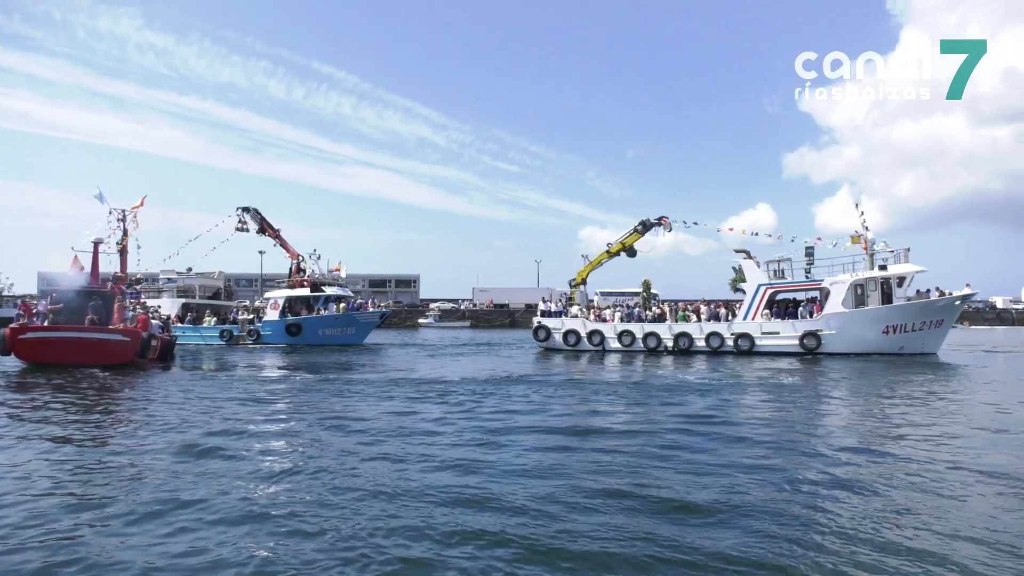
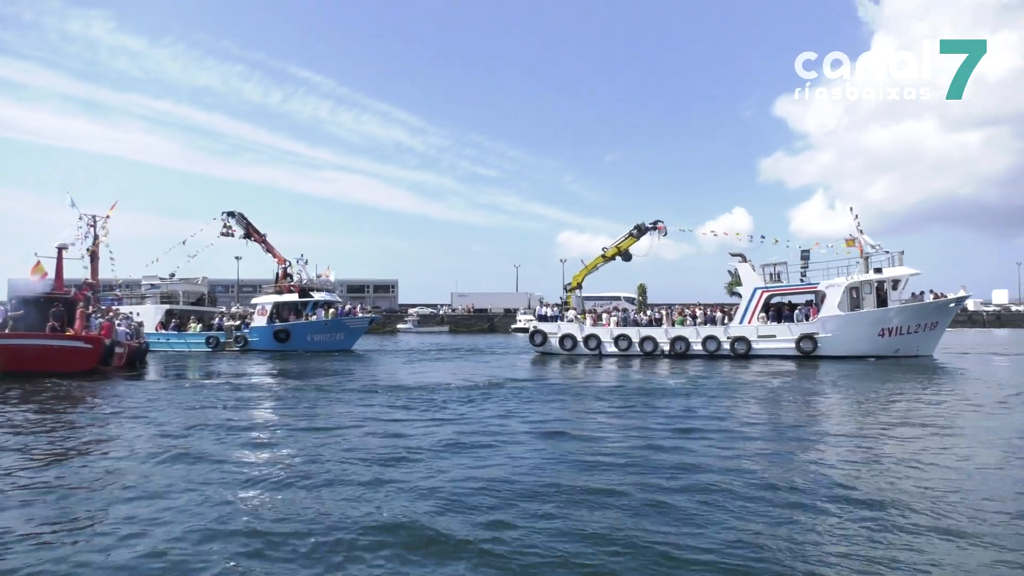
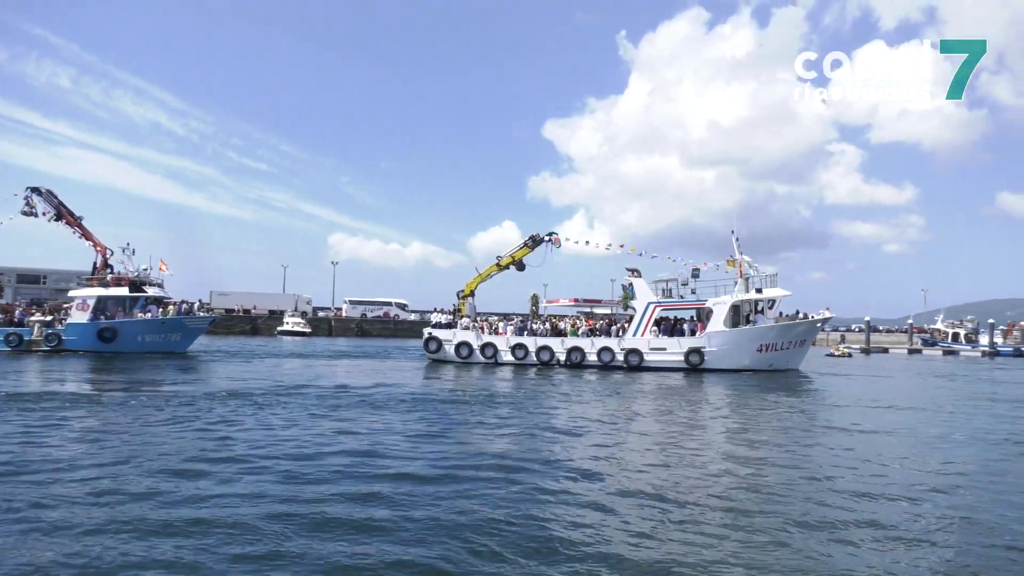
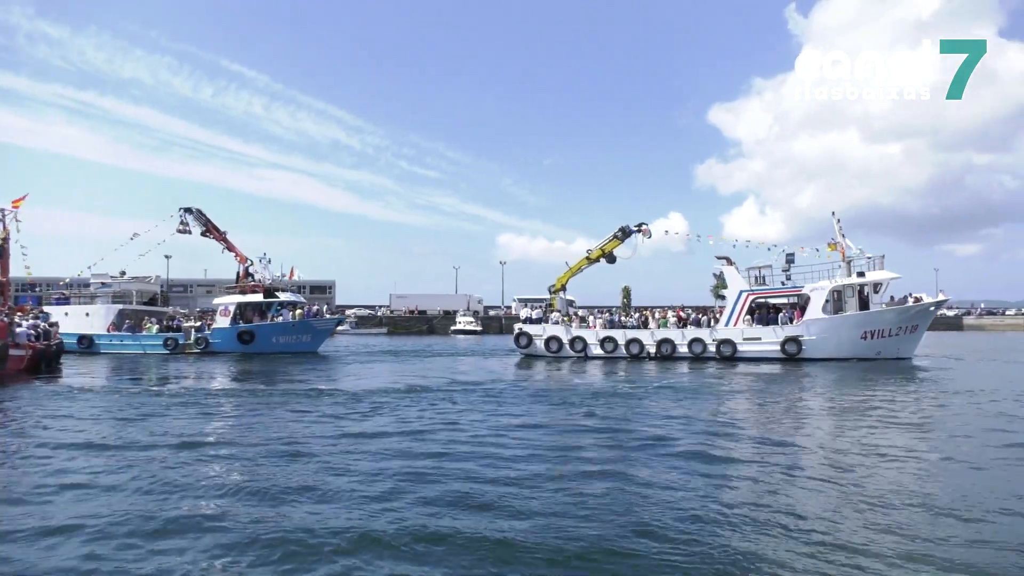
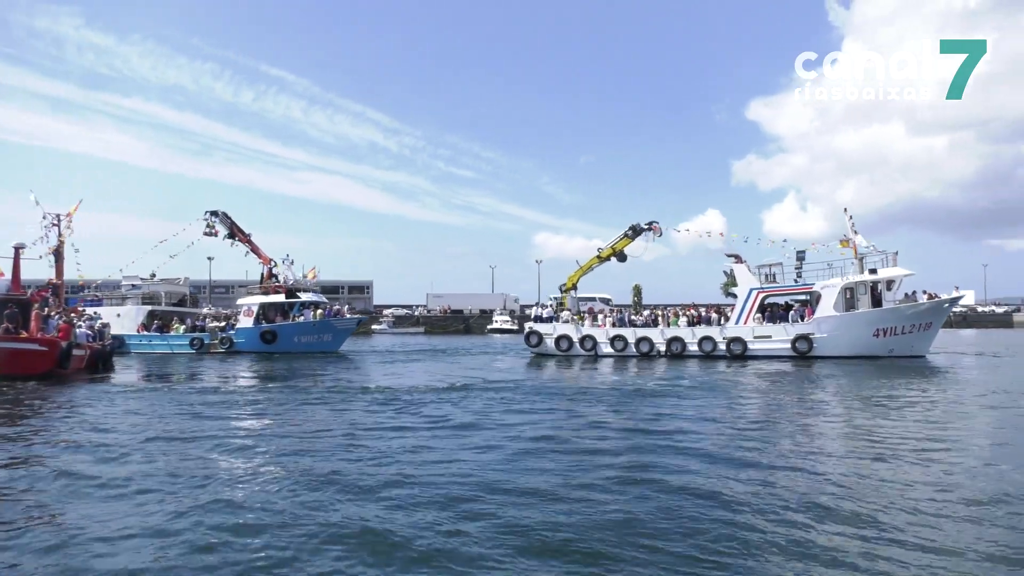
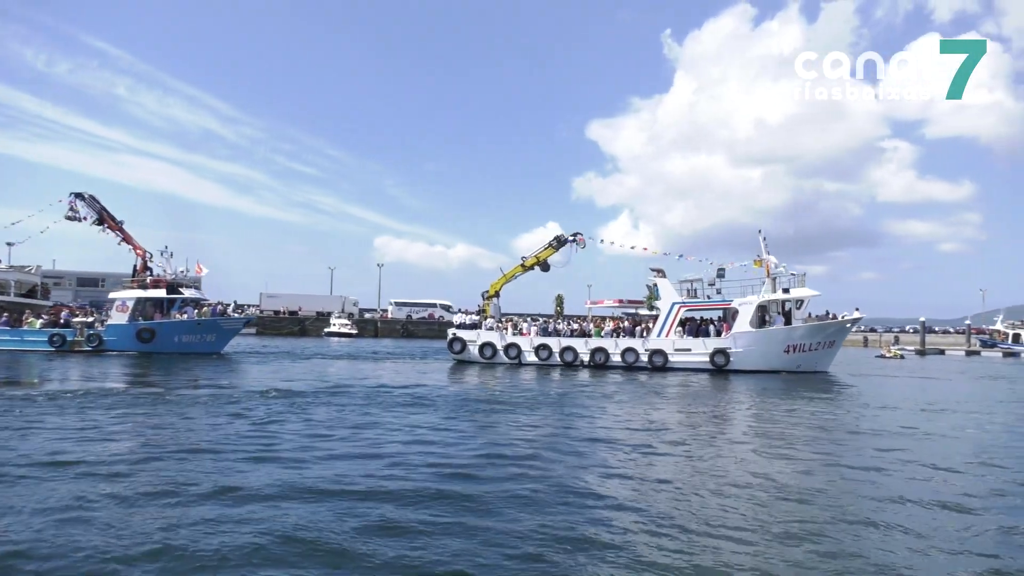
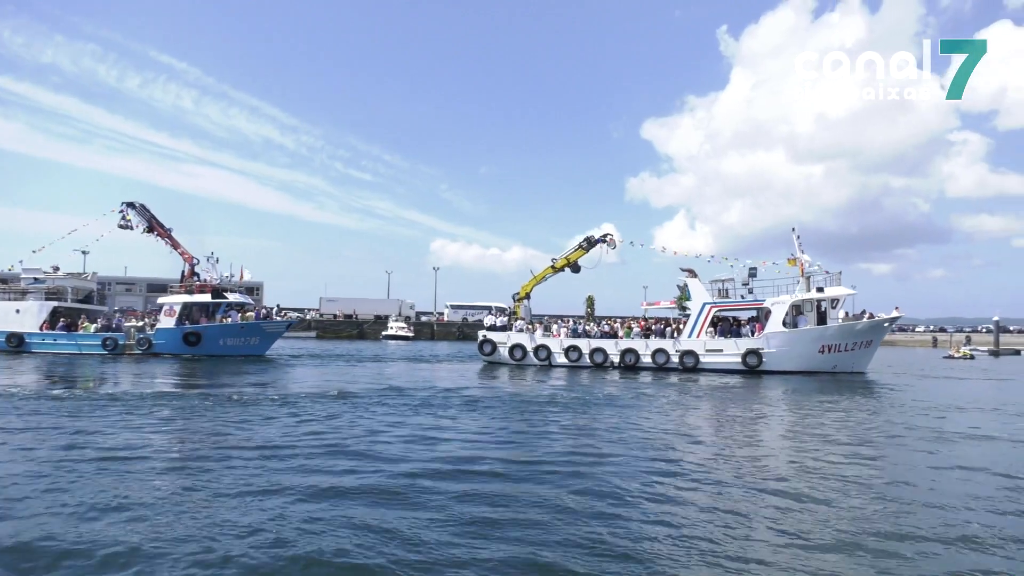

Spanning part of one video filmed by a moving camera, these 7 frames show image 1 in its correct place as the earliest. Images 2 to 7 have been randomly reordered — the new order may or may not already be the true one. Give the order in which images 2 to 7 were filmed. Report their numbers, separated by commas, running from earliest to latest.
2, 5, 4, 7, 6, 3
